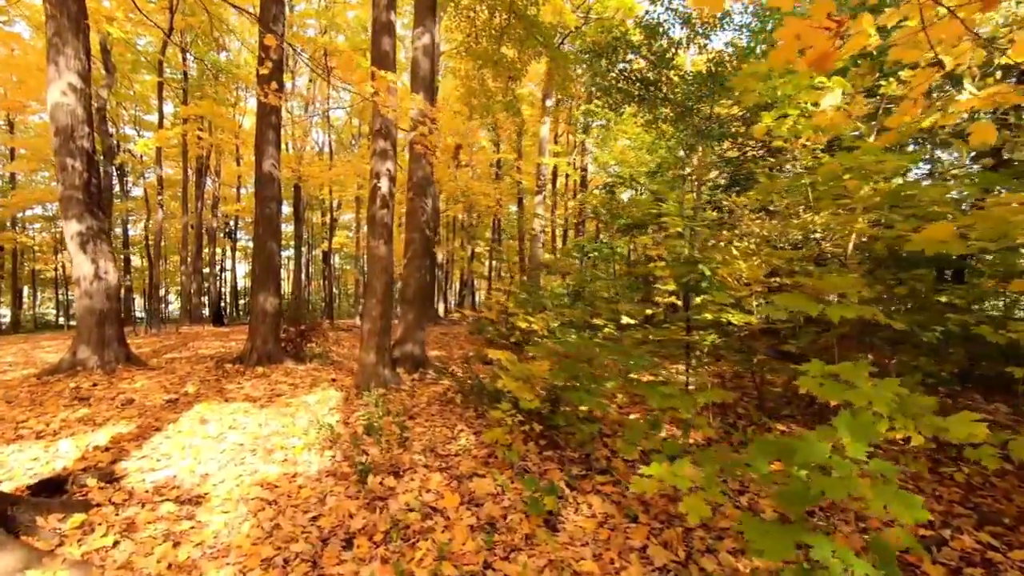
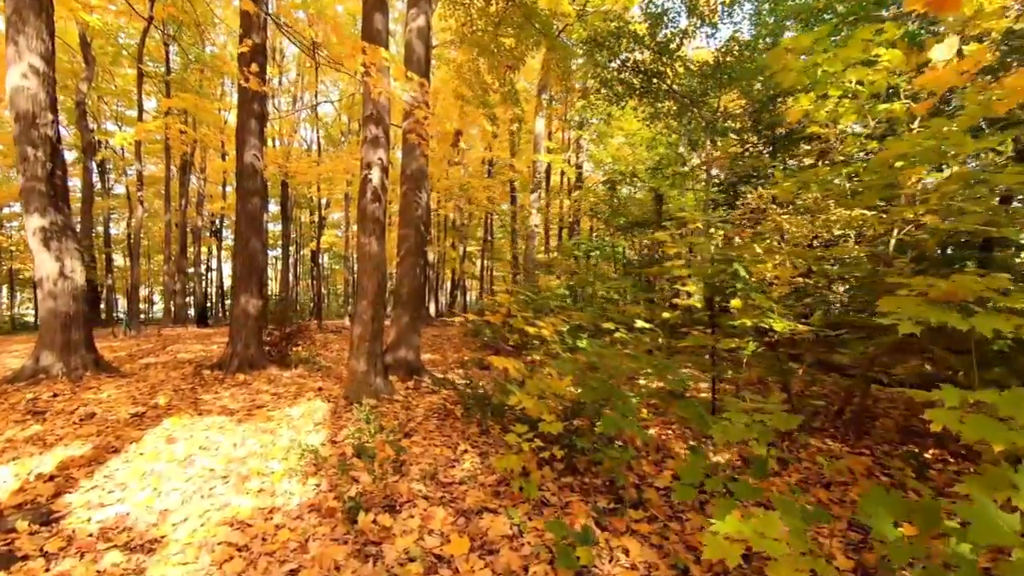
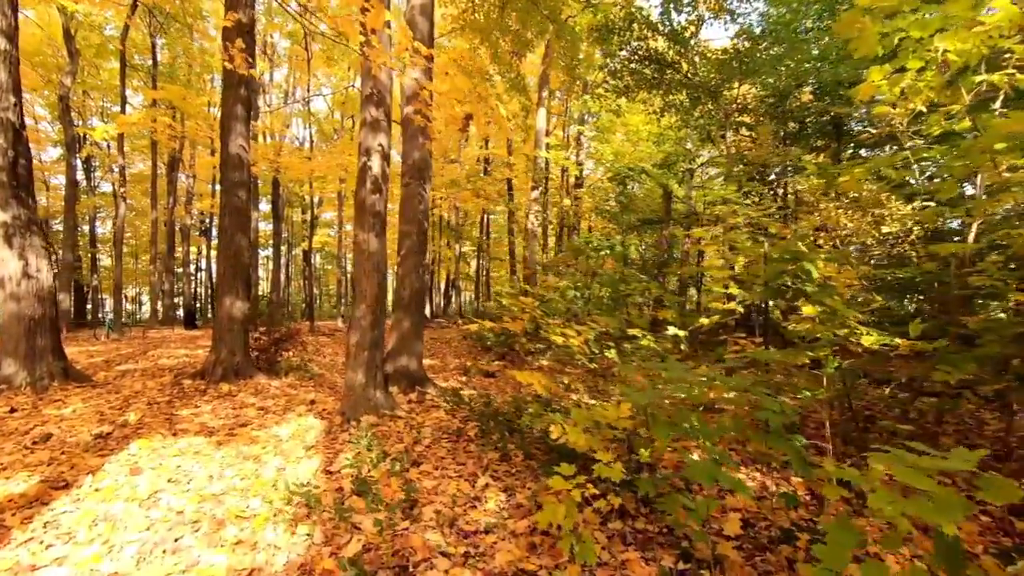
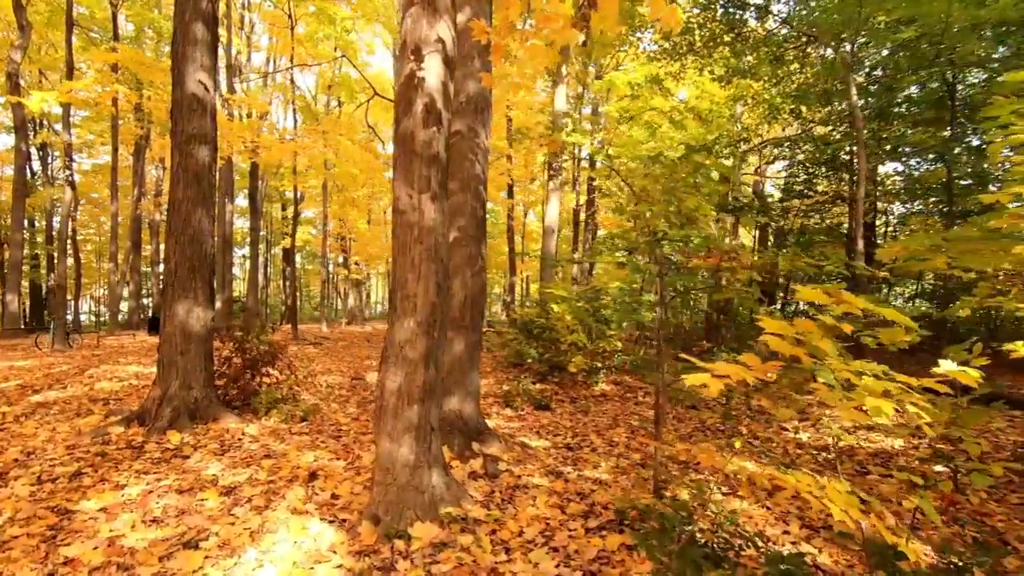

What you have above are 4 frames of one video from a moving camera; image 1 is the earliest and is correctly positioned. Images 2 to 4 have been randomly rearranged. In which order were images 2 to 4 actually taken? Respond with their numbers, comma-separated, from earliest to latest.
2, 3, 4
